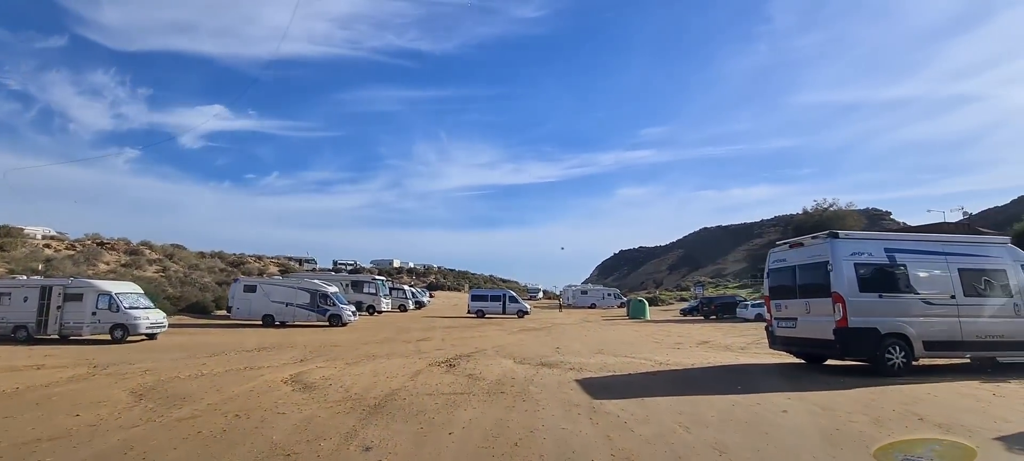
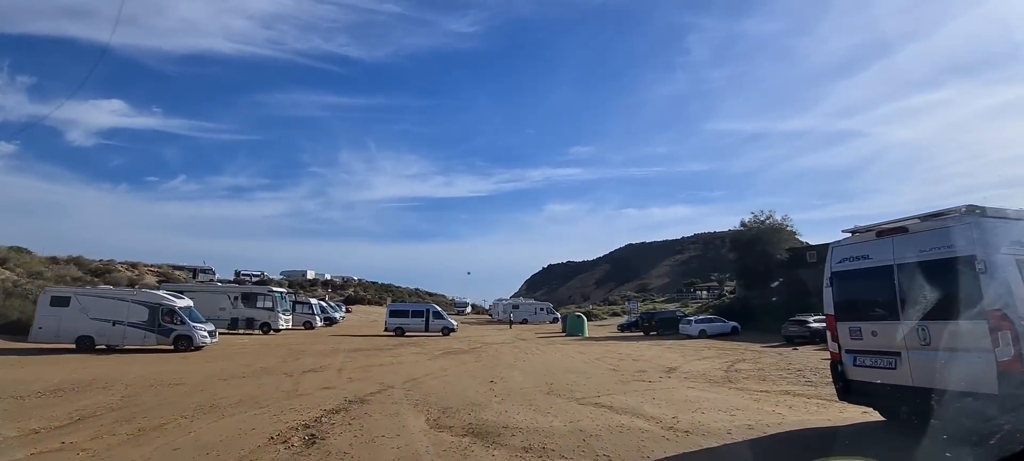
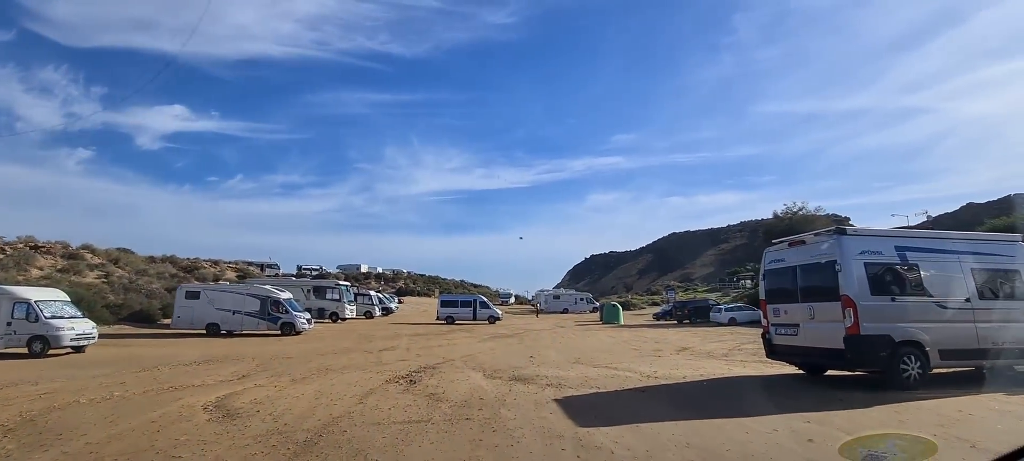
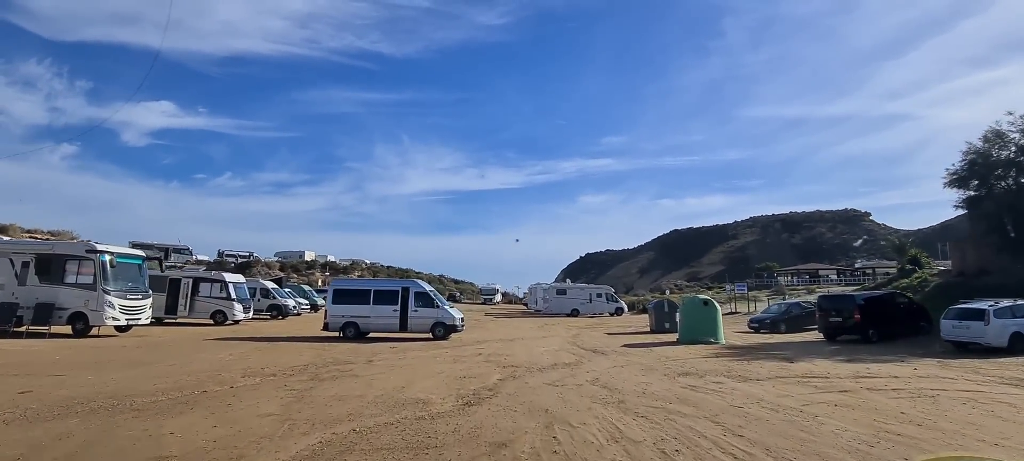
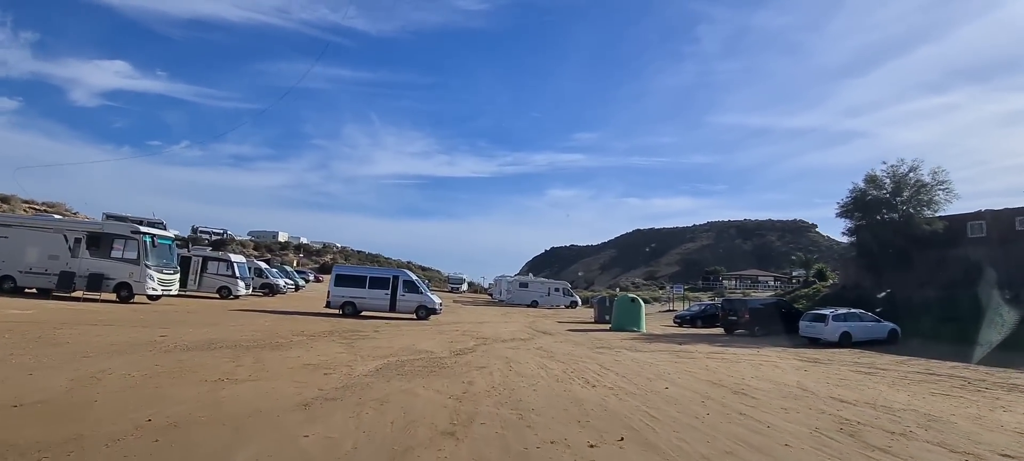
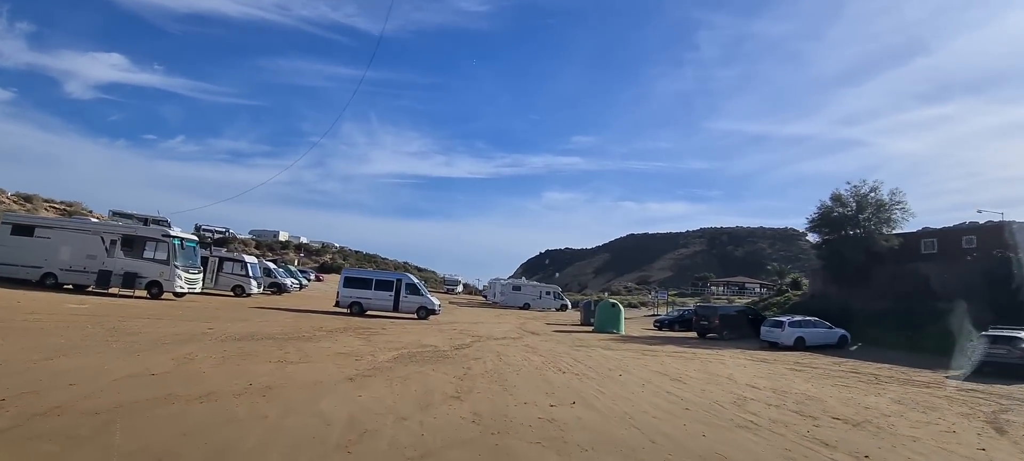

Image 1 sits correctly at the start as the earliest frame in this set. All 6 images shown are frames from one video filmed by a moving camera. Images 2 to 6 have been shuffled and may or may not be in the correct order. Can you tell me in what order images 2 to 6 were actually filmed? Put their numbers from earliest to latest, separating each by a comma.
3, 2, 6, 5, 4
